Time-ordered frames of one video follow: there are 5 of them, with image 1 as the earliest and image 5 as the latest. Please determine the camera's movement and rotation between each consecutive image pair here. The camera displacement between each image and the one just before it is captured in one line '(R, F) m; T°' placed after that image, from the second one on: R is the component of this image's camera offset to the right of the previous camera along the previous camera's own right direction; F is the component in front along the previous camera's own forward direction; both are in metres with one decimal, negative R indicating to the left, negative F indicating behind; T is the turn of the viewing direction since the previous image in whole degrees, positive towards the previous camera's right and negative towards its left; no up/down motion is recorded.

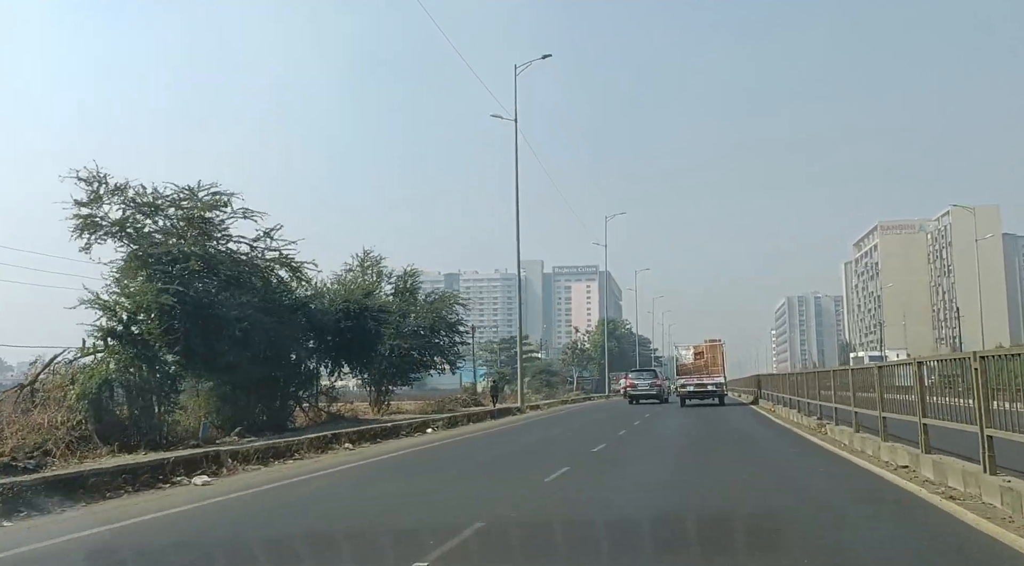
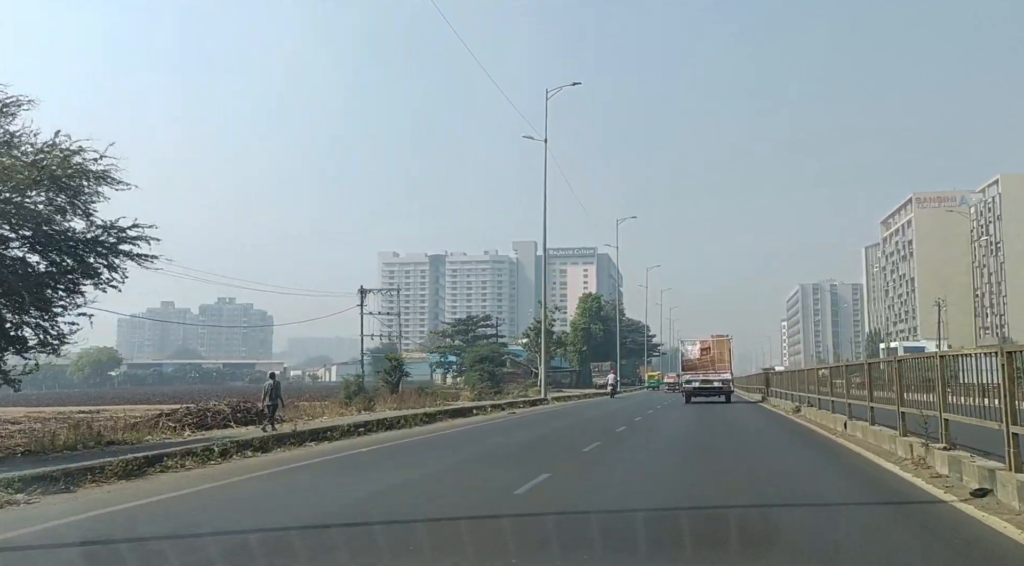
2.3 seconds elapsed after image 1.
(+1.4, +6.6) m; 0°
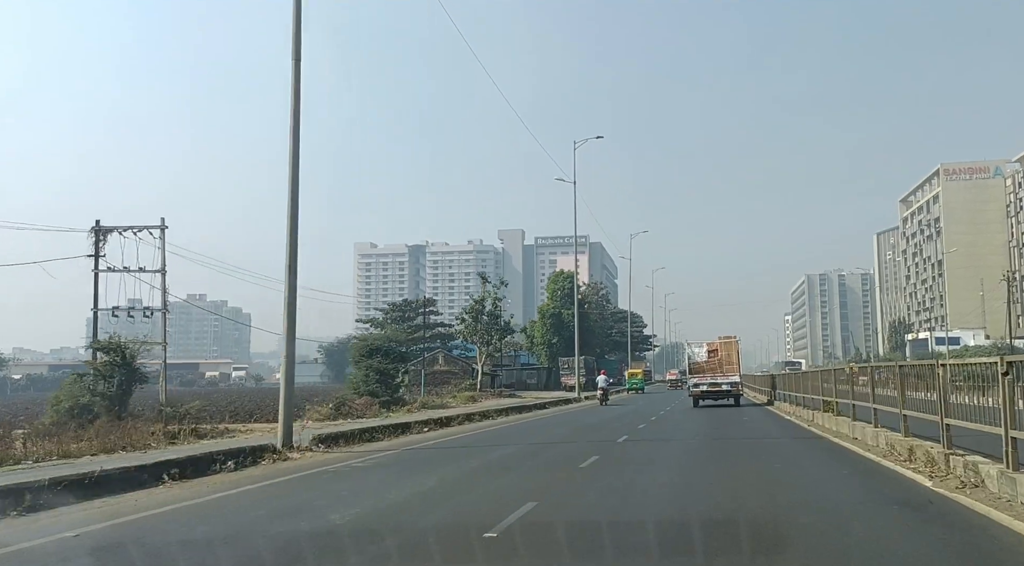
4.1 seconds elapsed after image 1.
(+1.1, +5.4) m; 0°
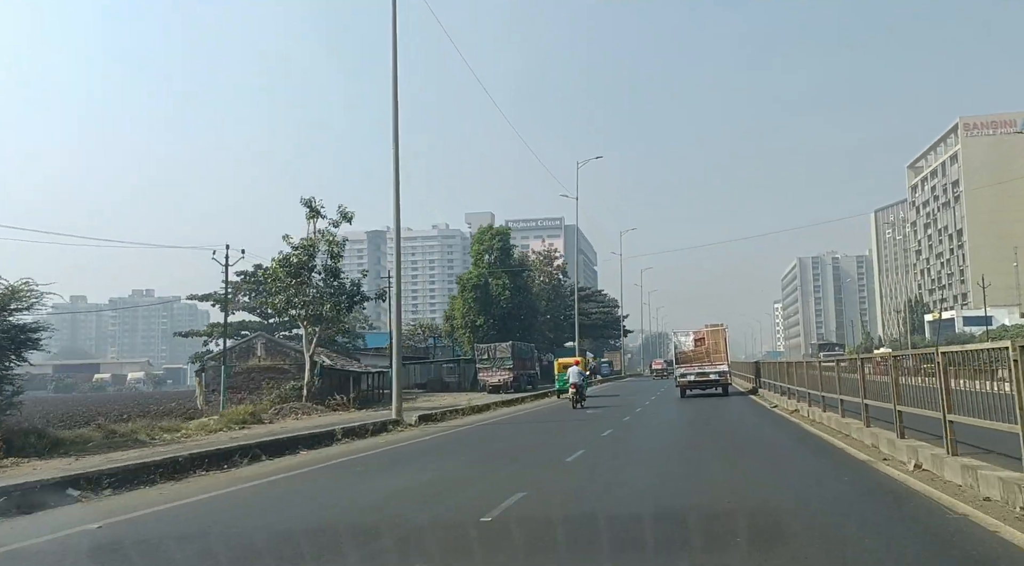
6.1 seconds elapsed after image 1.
(+1.3, +5.8) m; +1°
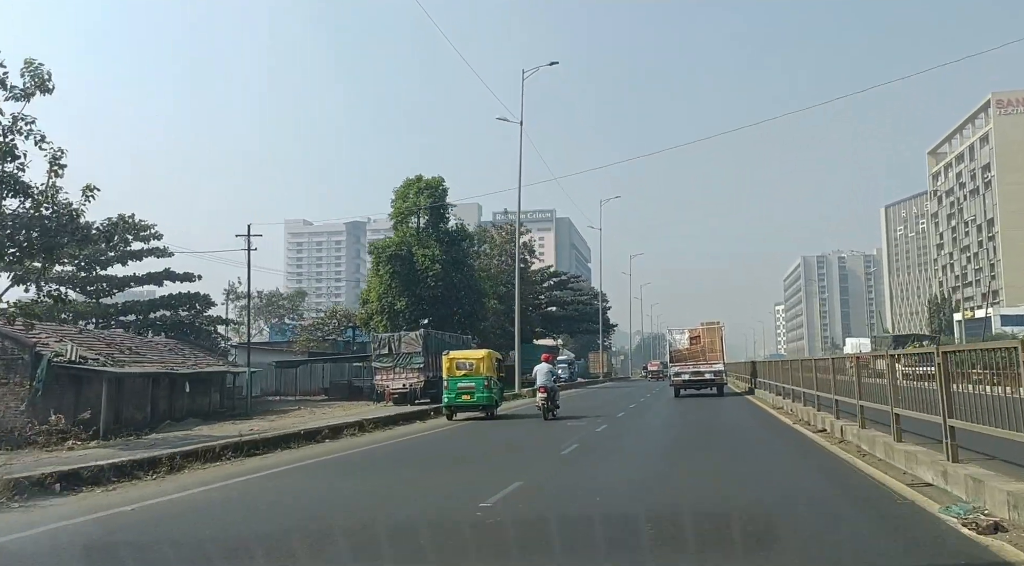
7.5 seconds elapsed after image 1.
(+0.8, +4.0) m; 0°
